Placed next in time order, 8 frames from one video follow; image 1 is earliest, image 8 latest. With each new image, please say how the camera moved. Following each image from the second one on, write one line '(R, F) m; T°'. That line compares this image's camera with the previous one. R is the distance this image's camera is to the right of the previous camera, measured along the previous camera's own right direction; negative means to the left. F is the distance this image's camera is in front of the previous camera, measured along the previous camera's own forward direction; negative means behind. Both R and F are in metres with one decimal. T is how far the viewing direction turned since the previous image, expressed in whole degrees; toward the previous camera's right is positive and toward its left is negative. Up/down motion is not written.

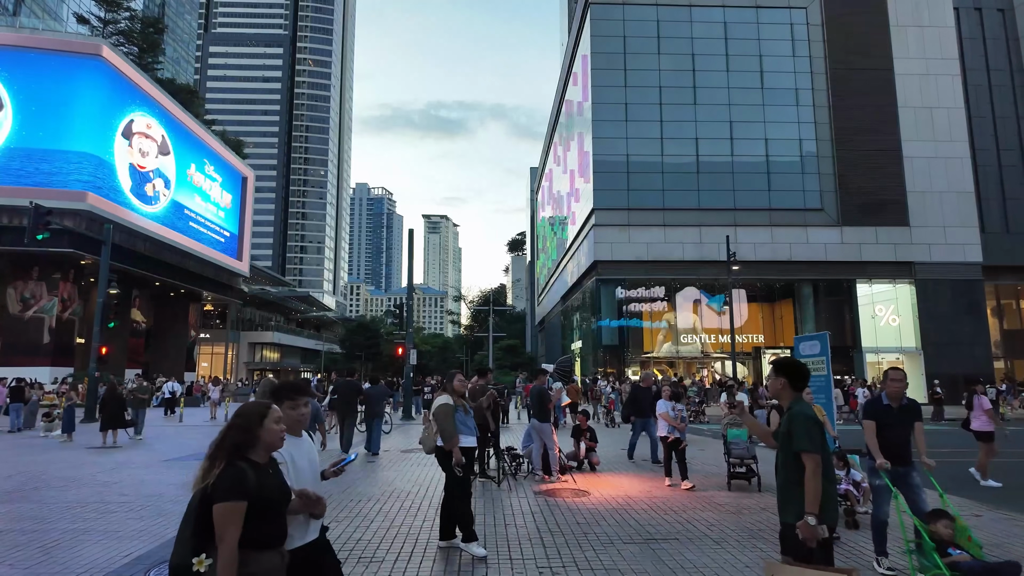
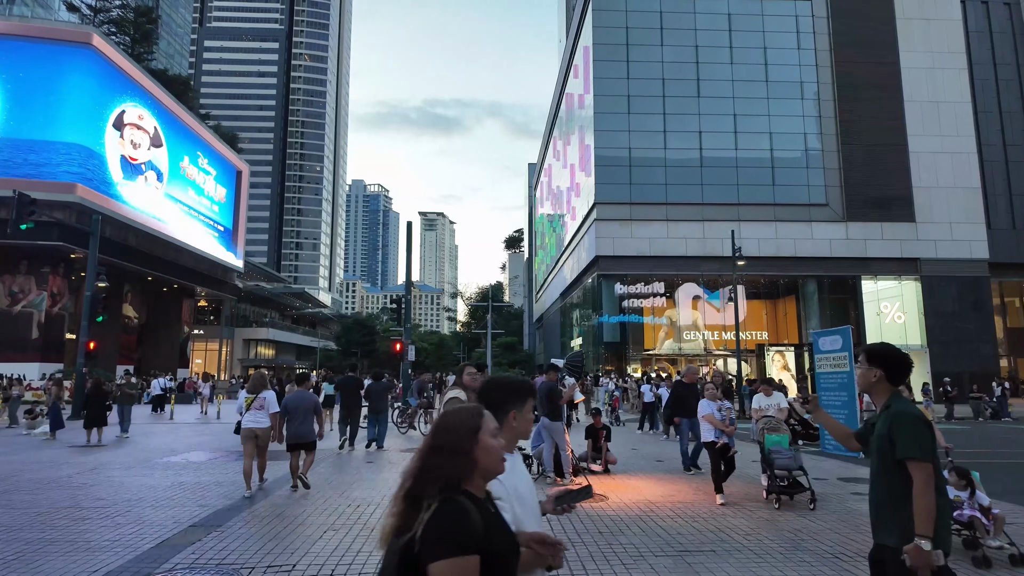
(-0.2, +0.7) m; 0°
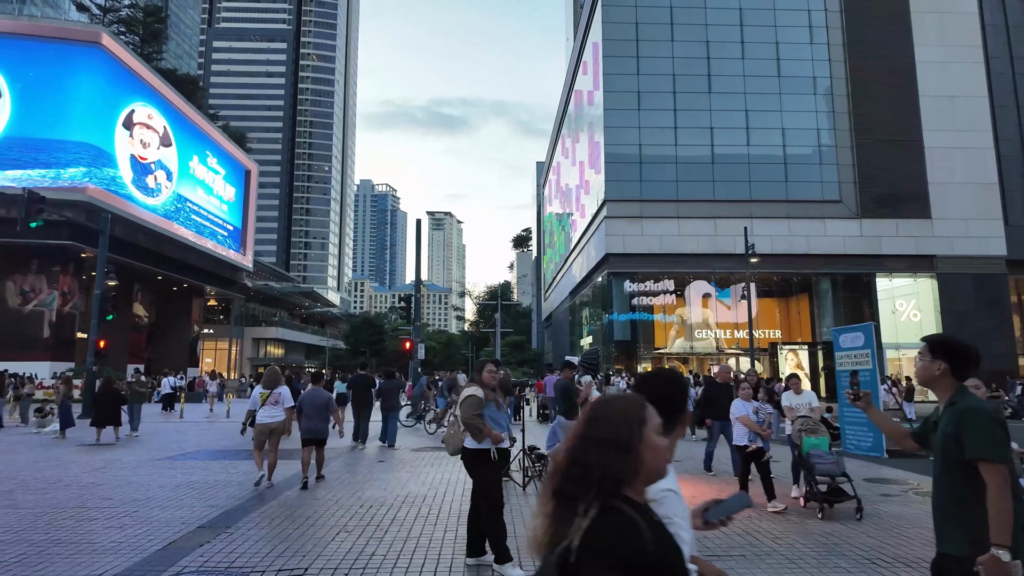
(-0.1, +0.2) m; -1°
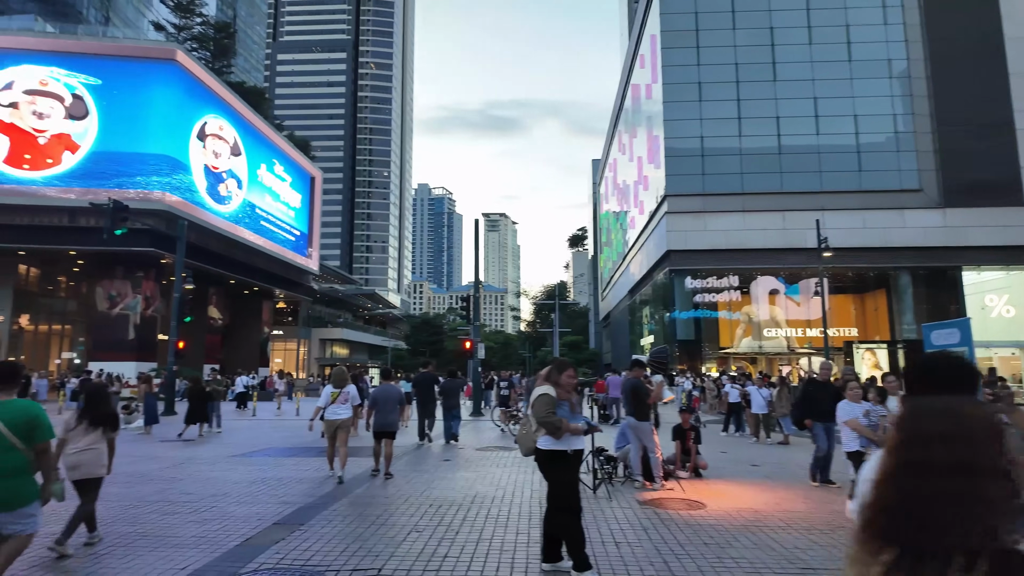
(-0.1, +0.2) m; -5°
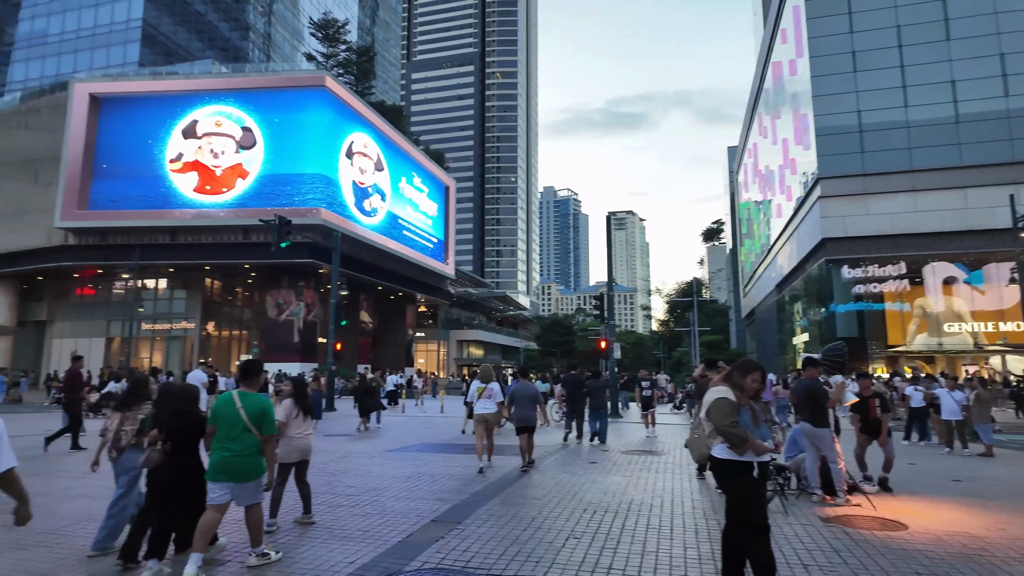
(-0.3, +0.3) m; -12°
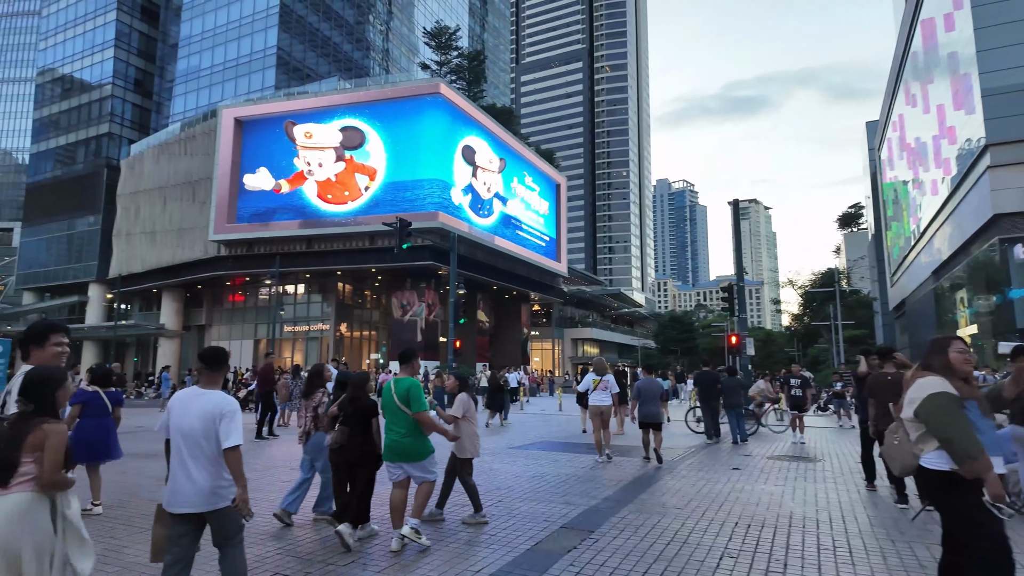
(-0.2, +0.6) m; -11°
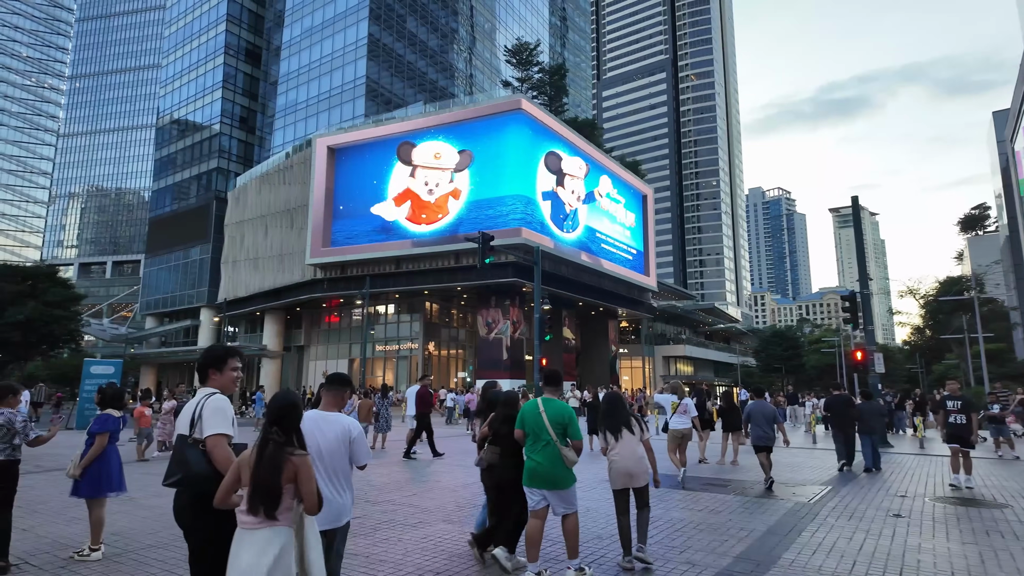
(-0.1, +1.2) m; -8°
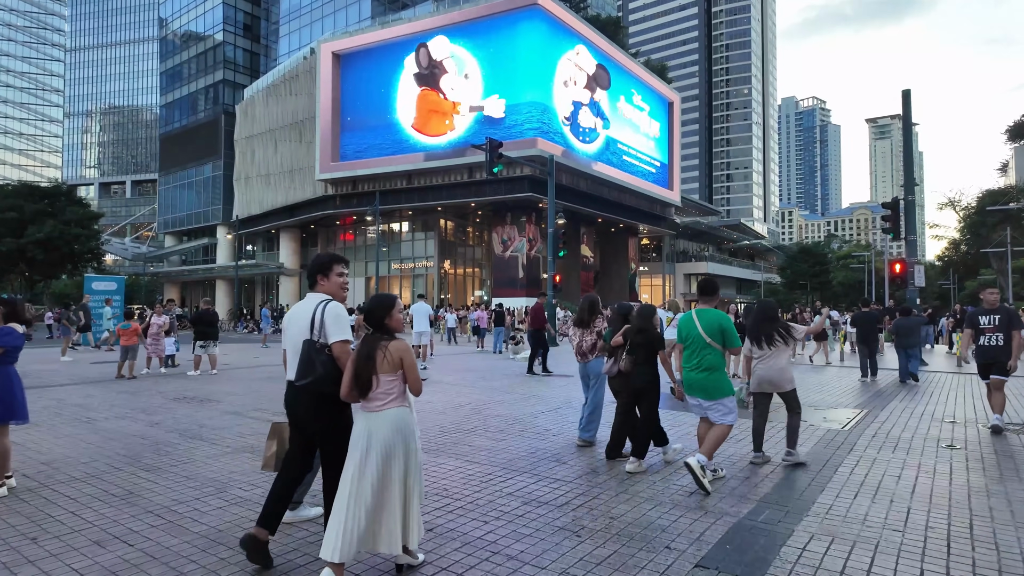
(+0.4, +1.2) m; -2°
